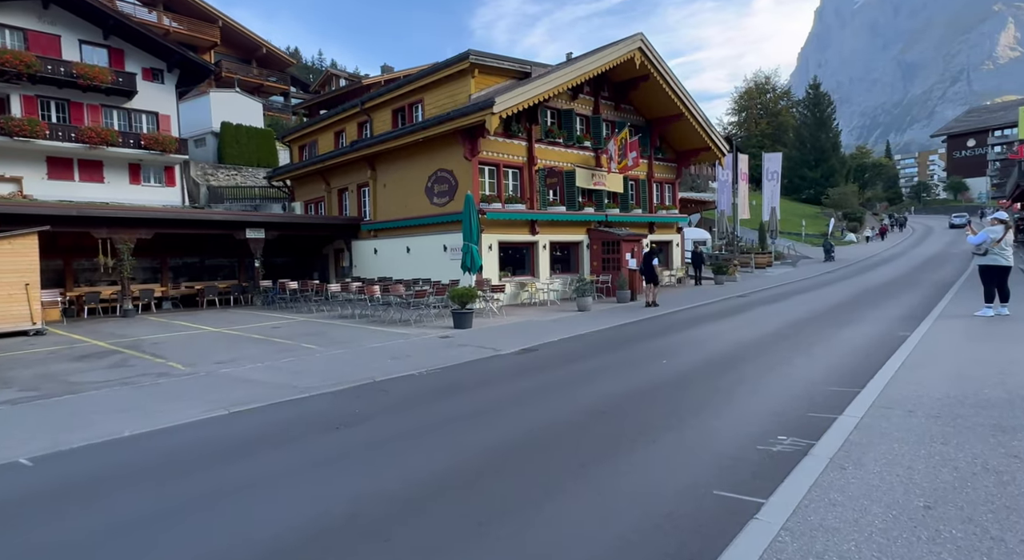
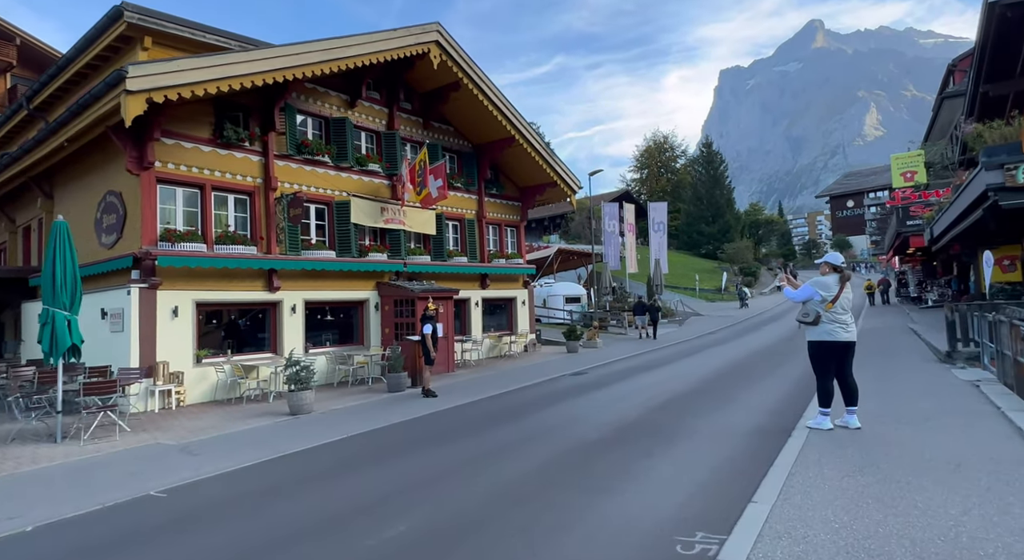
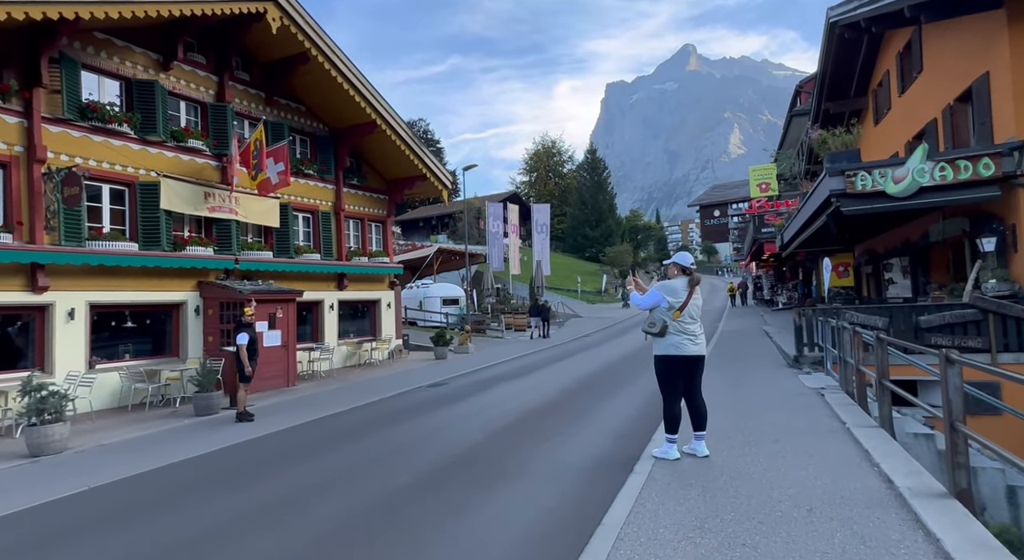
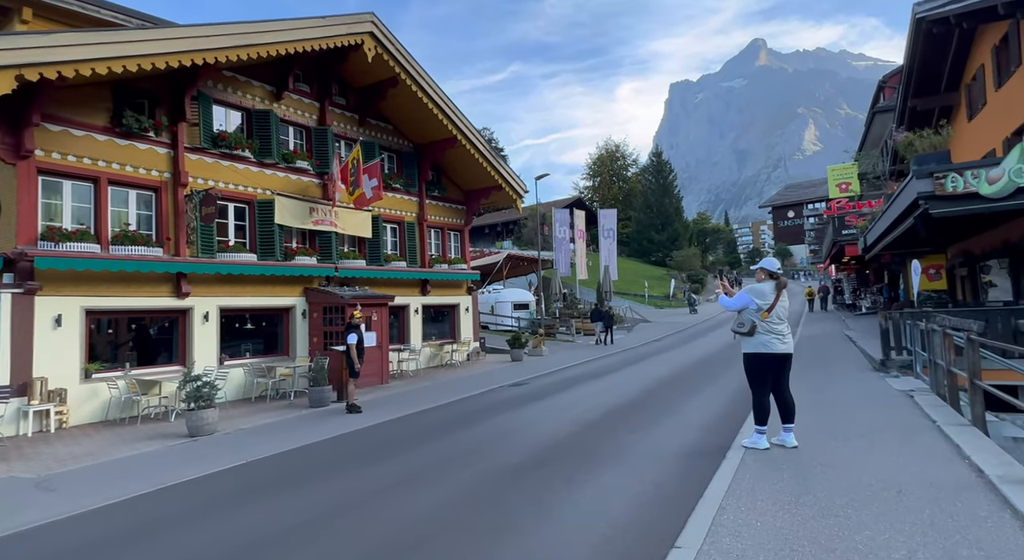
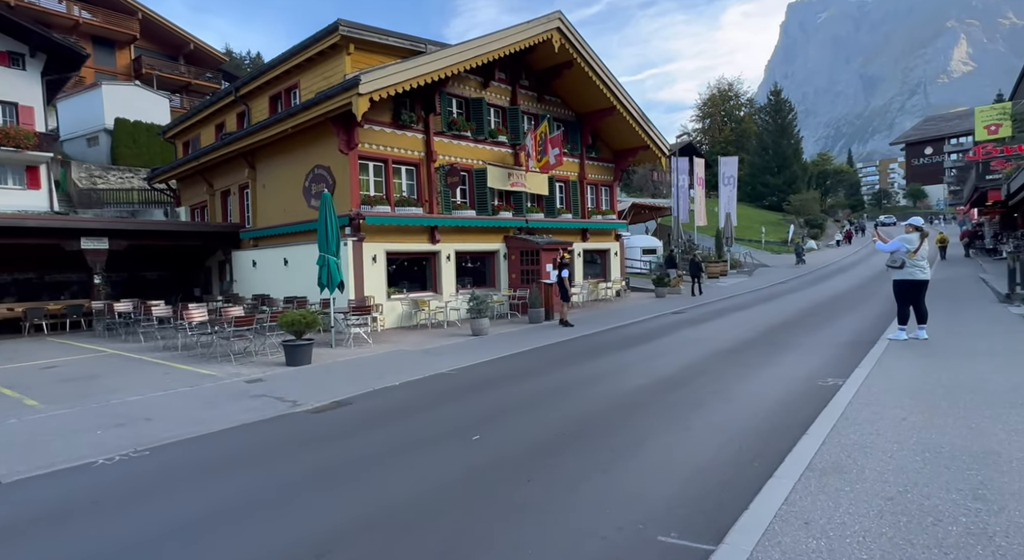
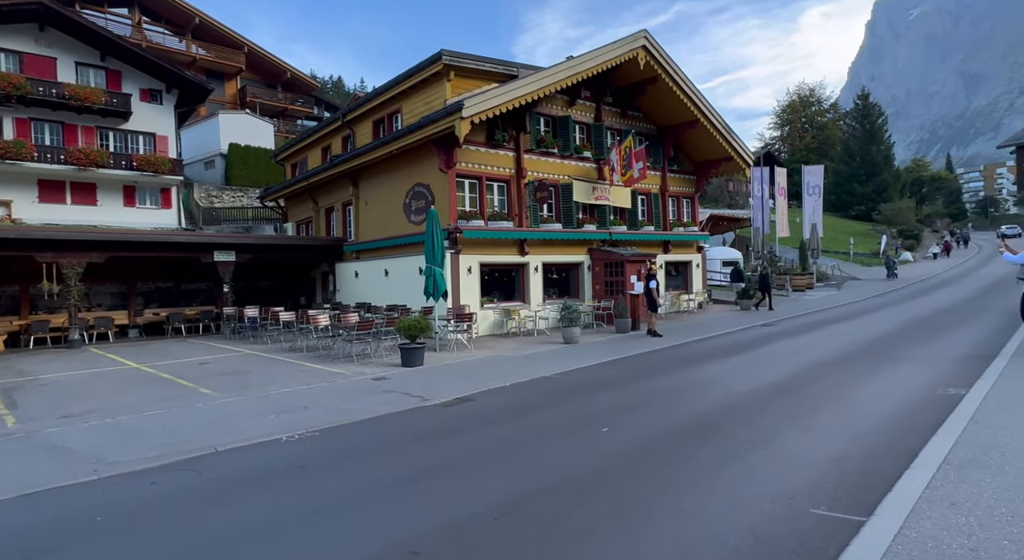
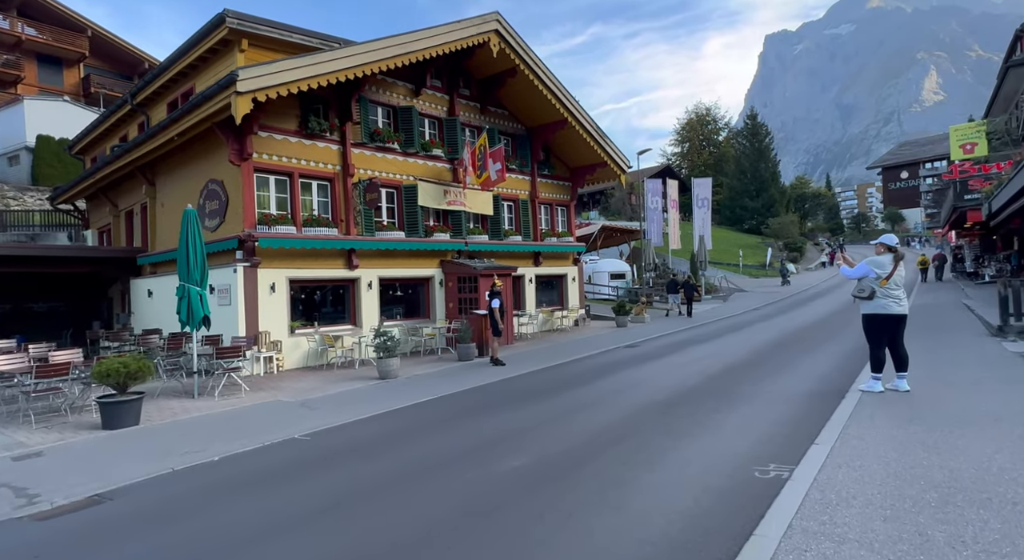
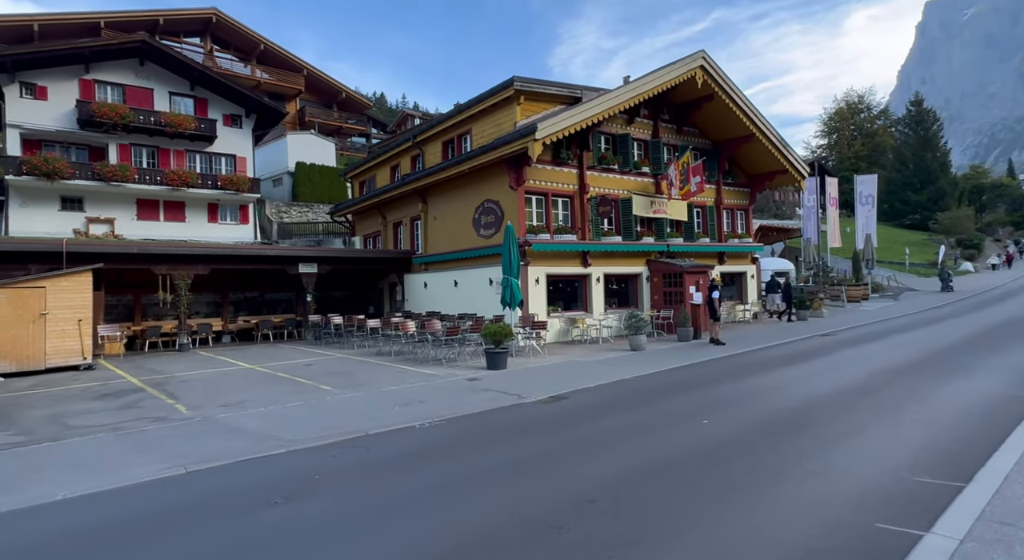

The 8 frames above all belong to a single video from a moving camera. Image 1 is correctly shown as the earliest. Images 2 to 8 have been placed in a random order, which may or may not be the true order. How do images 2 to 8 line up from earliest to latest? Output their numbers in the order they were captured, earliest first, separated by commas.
8, 6, 5, 7, 2, 4, 3
